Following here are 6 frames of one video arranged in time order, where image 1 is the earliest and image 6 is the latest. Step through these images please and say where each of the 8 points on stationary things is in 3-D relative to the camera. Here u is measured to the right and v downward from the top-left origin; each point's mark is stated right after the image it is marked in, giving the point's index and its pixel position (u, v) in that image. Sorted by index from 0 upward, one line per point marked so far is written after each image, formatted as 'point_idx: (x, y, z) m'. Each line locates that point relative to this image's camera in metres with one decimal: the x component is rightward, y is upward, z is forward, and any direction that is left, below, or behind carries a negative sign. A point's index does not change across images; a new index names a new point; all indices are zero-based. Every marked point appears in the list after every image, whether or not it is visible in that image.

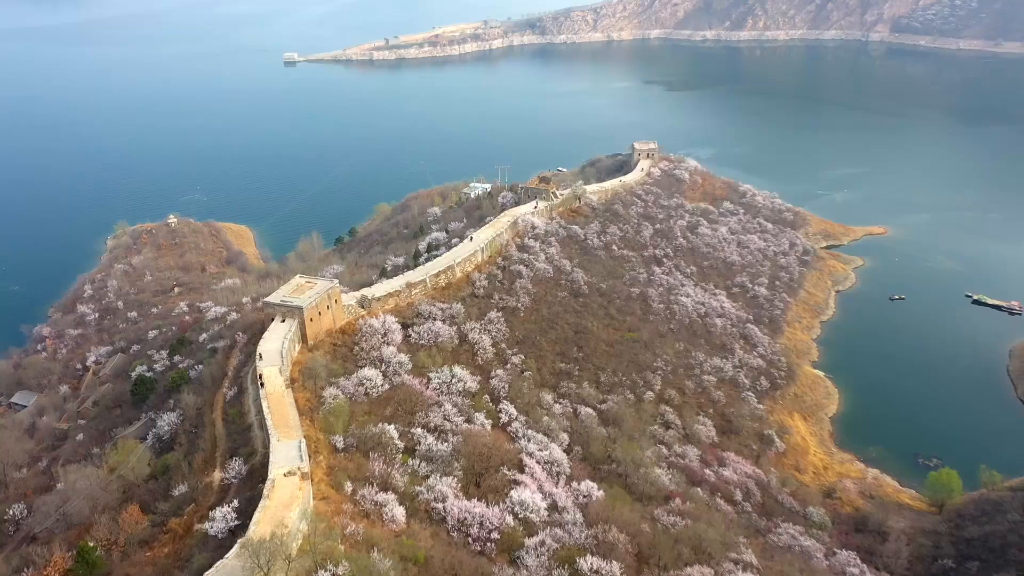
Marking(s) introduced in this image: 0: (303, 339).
0: (-4.5, -1.1, +16.5) m
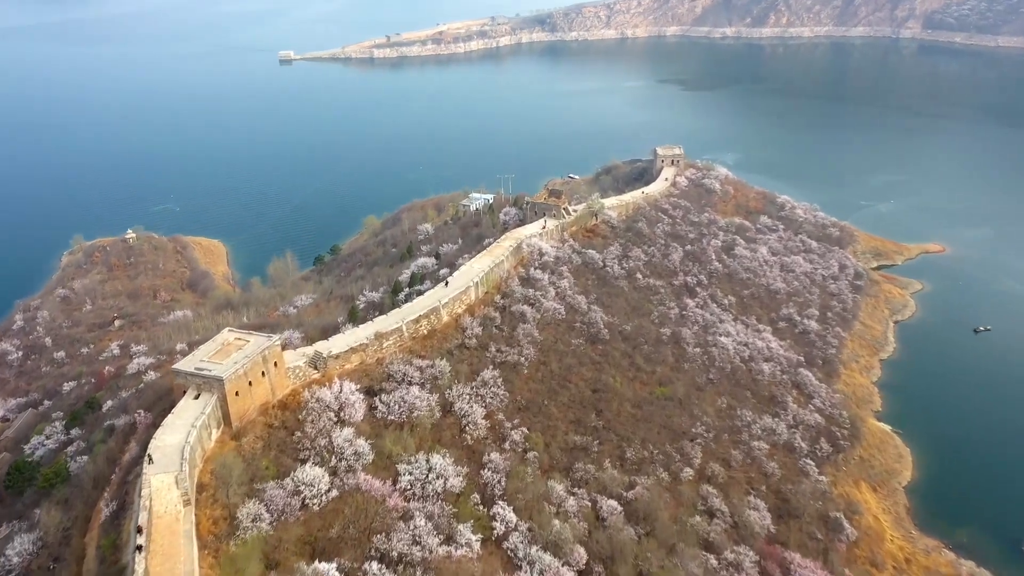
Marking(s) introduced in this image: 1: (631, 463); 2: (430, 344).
0: (-4.5, -2.1, +12.1) m
1: (+2.5, -3.6, +15.7) m
2: (-1.7, -1.2, +15.7) m
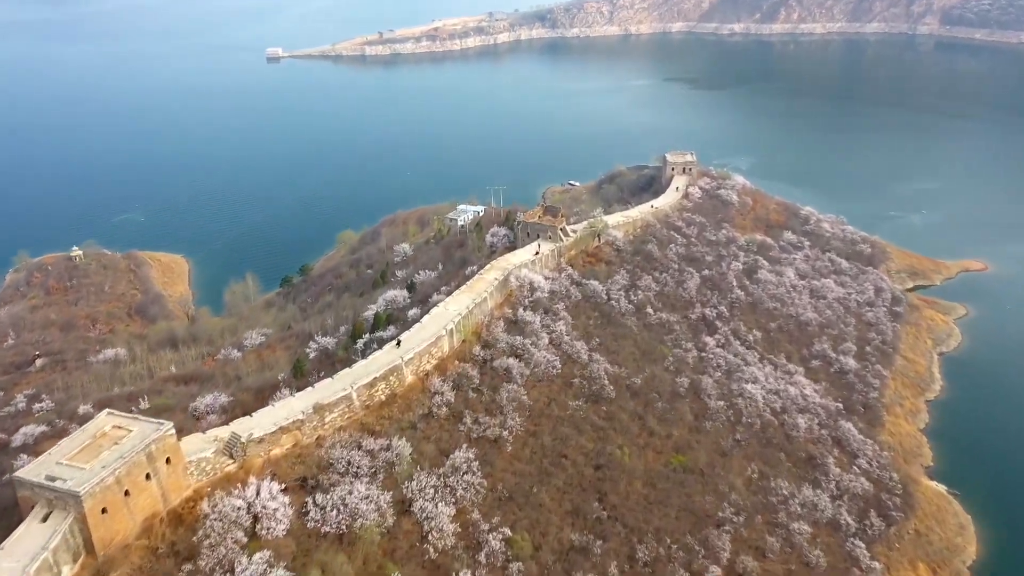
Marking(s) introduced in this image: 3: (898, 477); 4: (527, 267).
0: (-4.9, -3.0, +8.7) m
1: (+2.1, -4.5, +12.3) m
2: (-2.0, -2.1, +12.3) m
3: (+9.0, -4.4, +17.7) m
4: (+0.3, +0.5, +17.3) m
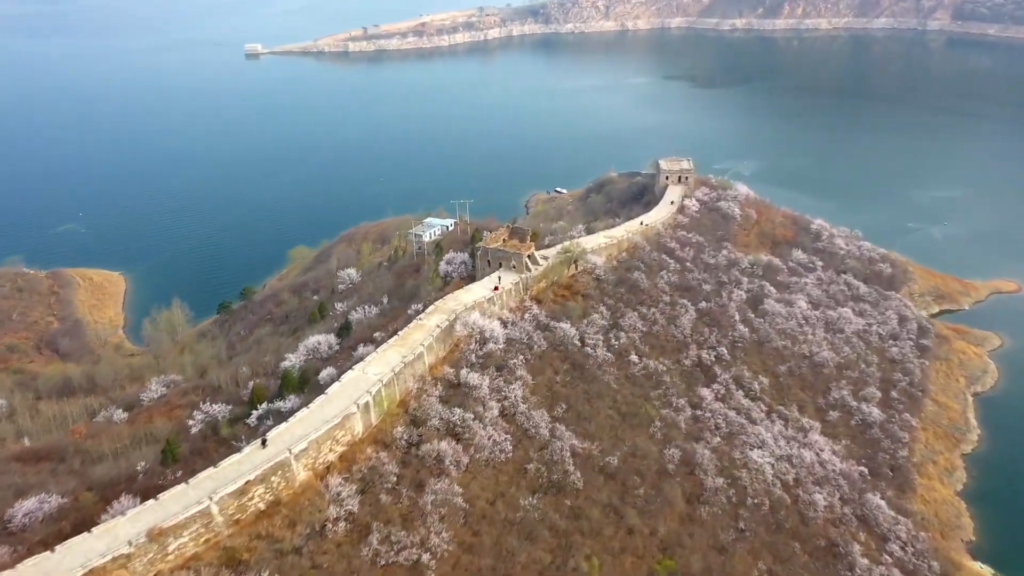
0: (-5.8, -3.9, +5.4) m
1: (+1.2, -5.3, +9.0) m
2: (-2.9, -2.9, +9.0) m
3: (+8.0, -5.2, +14.4) m
4: (-0.6, -0.4, +14.0) m
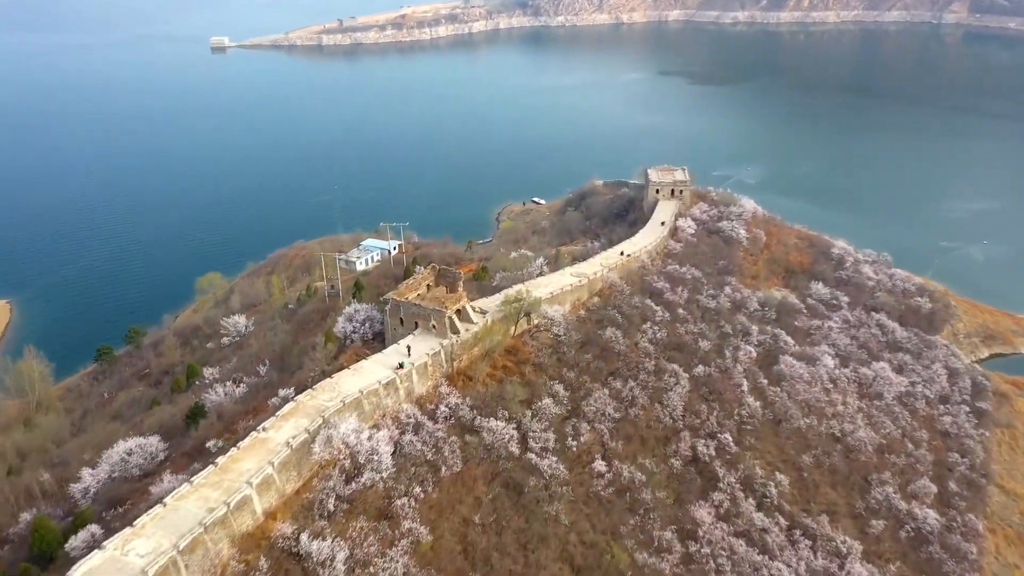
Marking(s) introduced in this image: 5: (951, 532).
0: (-7.0, -5.0, +0.8) m
1: (0.0, -6.4, +4.4) m
2: (-4.2, -4.0, +4.4) m
3: (+6.8, -6.3, +9.8) m
4: (-1.8, -1.5, +9.4) m
5: (+7.7, -4.3, +13.3) m
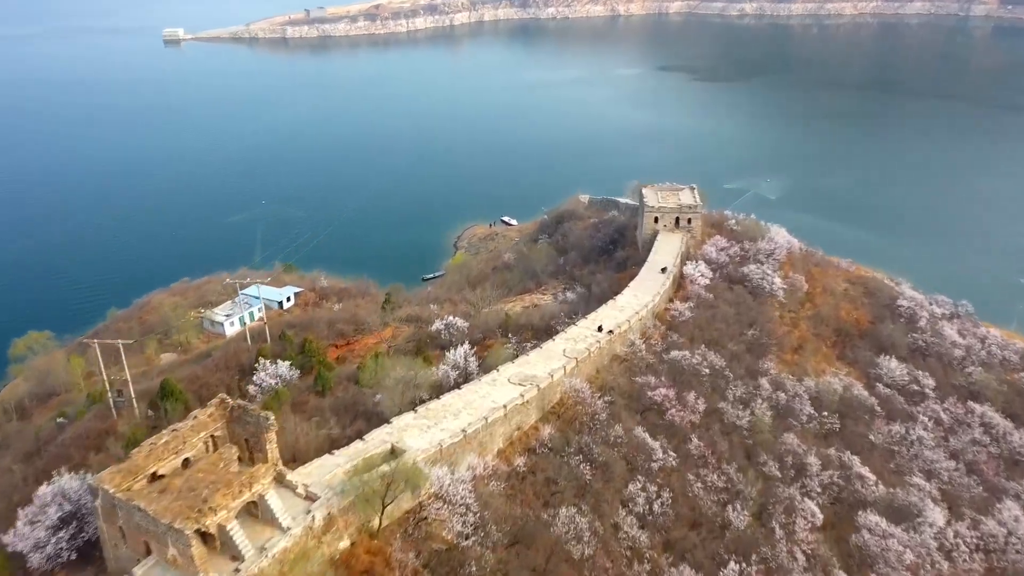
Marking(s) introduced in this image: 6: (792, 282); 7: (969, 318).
0: (-8.2, -6.3, -5.4) m
1: (-1.2, -7.7, -1.7) m
2: (-5.4, -5.3, -1.7) m
3: (+5.6, -7.7, +3.7) m
4: (-3.0, -2.8, +3.3) m
5: (+6.5, -5.6, +7.2) m
6: (+5.3, 0.0, +14.4) m
7: (+9.8, -0.6, +16.3) m
